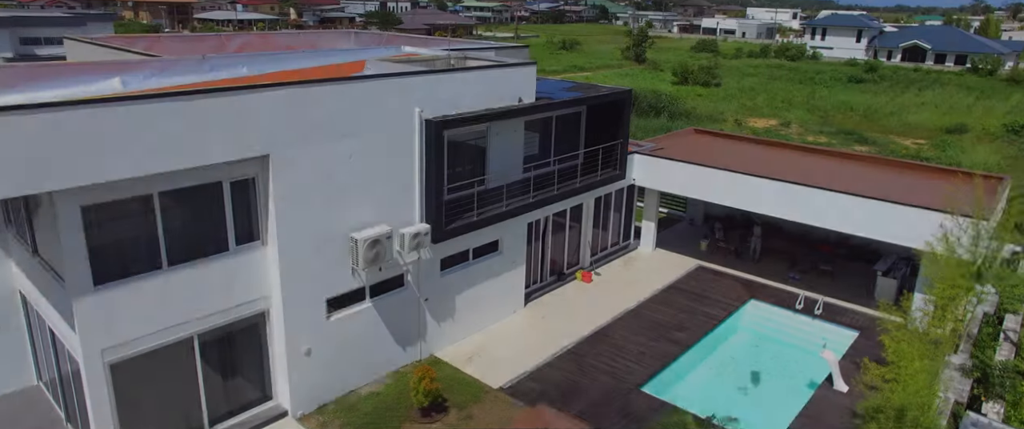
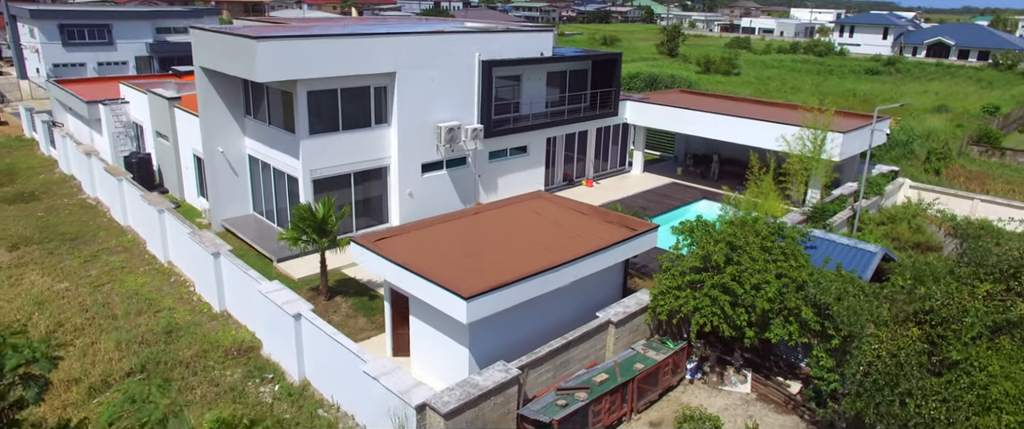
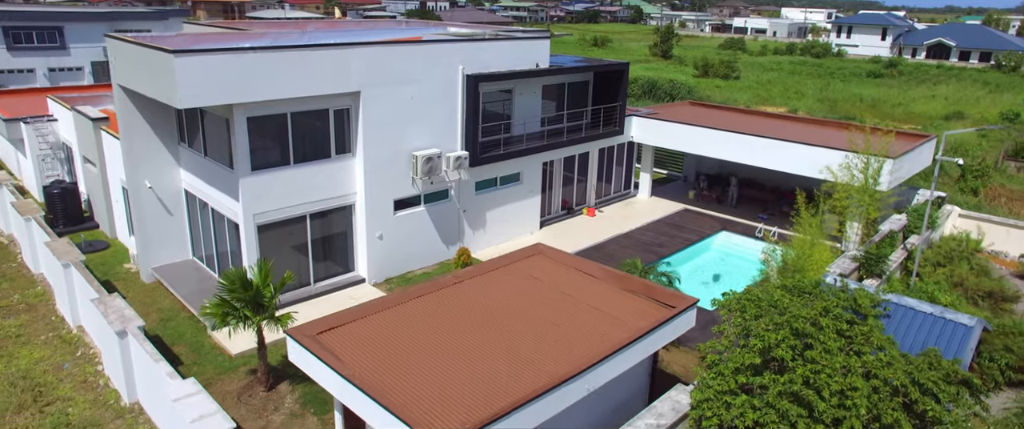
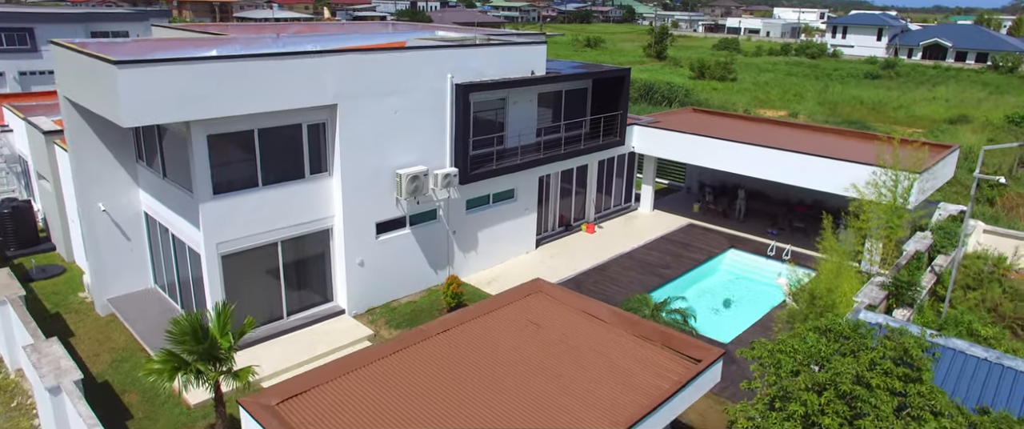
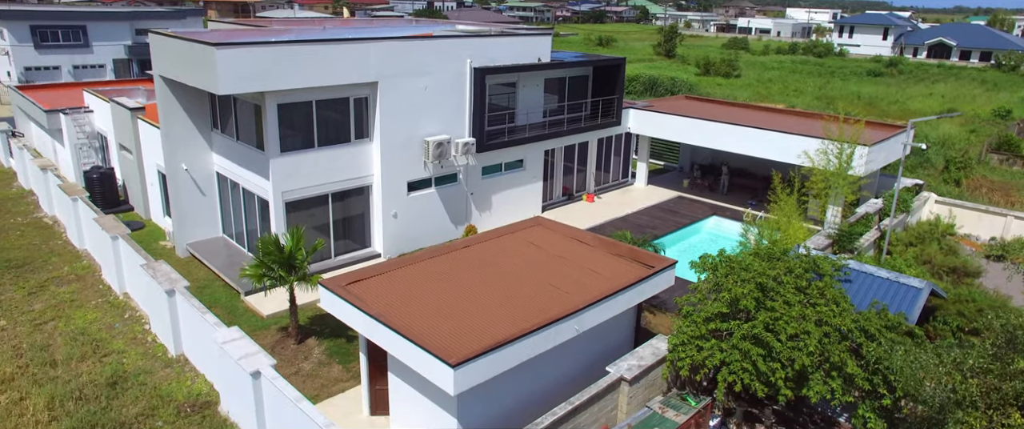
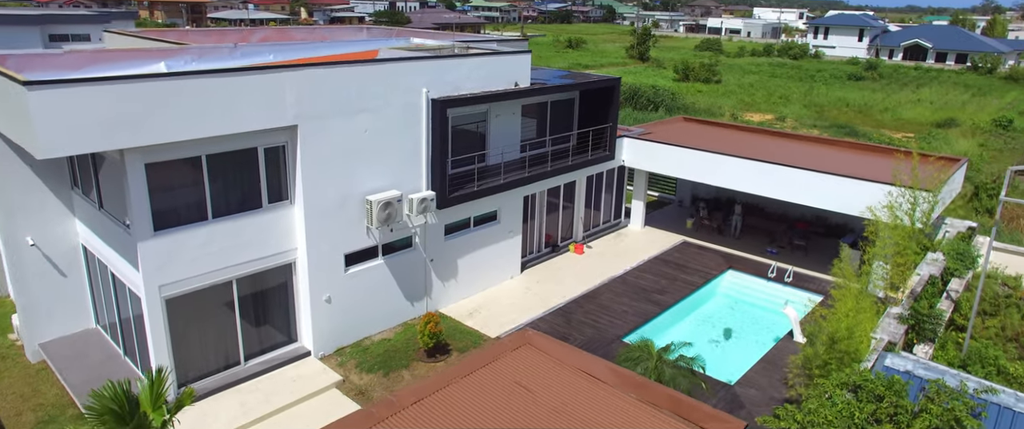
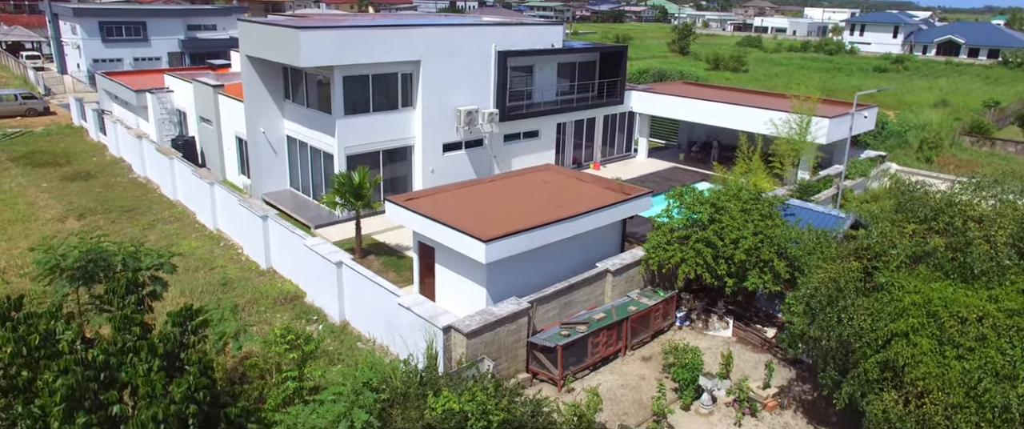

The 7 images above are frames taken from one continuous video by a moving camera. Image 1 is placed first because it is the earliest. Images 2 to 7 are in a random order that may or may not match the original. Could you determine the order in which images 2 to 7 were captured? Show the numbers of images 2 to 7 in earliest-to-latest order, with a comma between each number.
6, 4, 3, 5, 2, 7
